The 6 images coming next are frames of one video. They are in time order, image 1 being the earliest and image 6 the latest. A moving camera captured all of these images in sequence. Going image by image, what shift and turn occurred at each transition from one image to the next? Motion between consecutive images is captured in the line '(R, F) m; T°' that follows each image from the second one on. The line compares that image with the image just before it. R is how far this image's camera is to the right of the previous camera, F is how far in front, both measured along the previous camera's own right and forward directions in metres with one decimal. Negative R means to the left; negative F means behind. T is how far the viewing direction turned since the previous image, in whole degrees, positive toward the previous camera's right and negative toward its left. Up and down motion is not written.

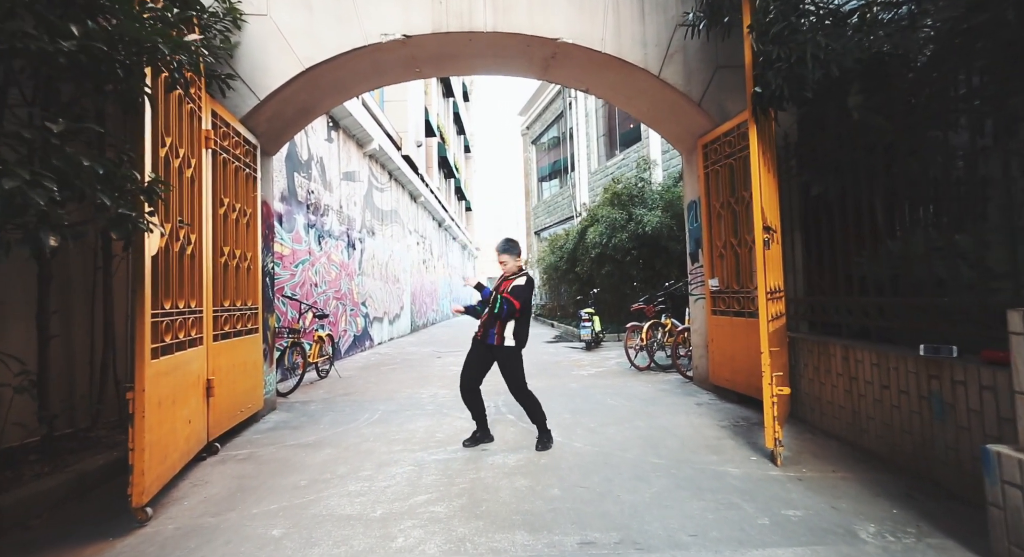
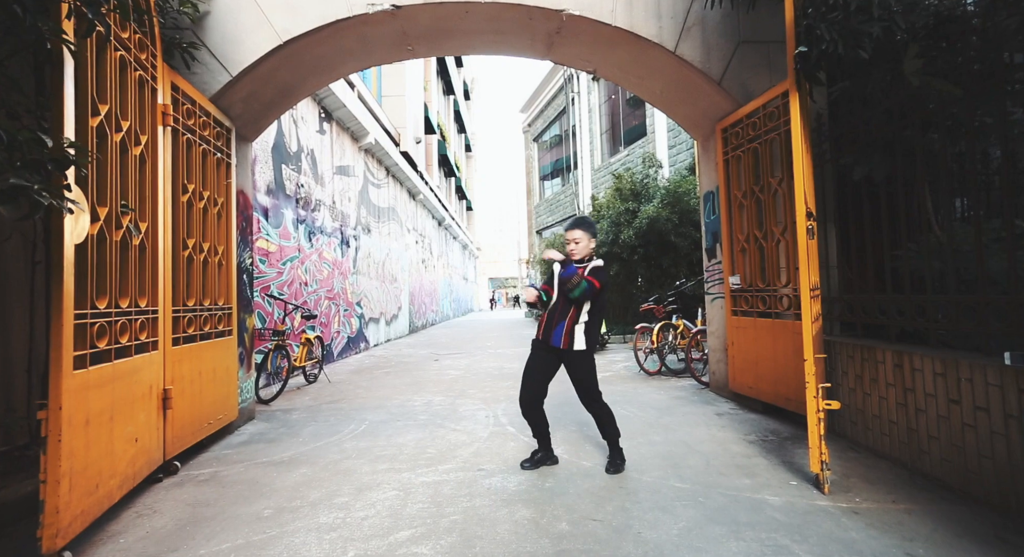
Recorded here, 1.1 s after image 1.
(0.0, +0.5) m; 0°
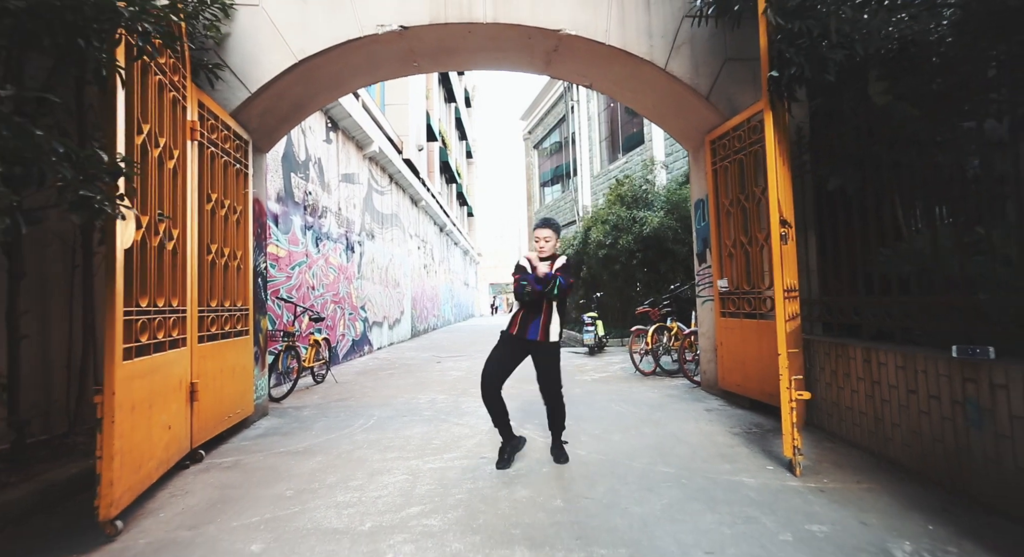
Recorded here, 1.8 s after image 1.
(0.0, -0.3) m; 0°
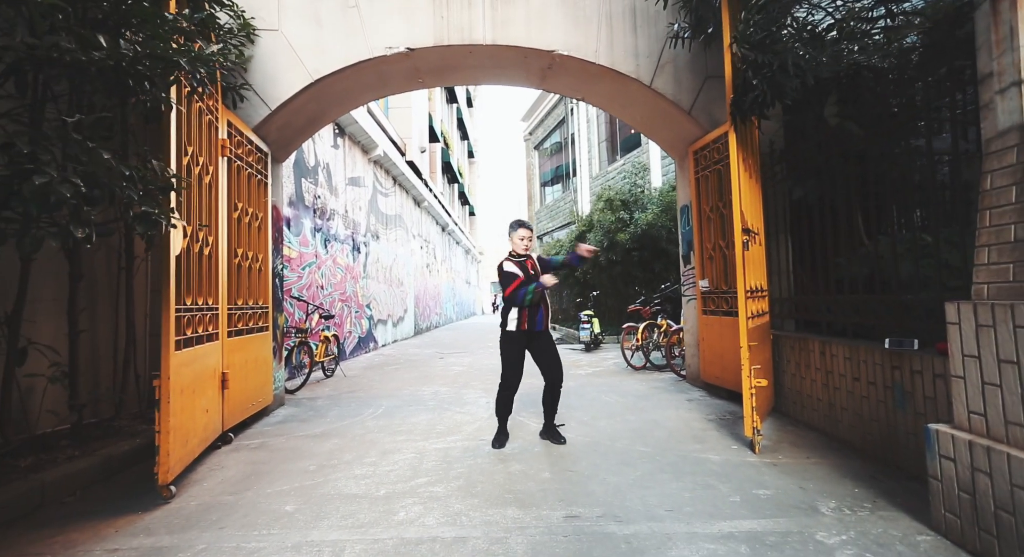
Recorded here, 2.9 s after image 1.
(+0.1, -0.4) m; 0°
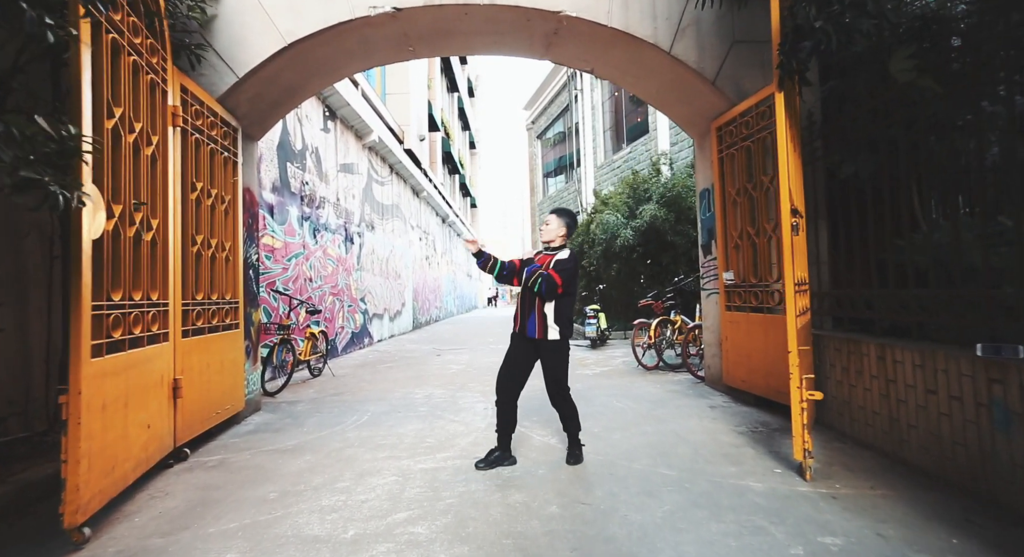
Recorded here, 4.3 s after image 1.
(0.0, +0.6) m; 0°
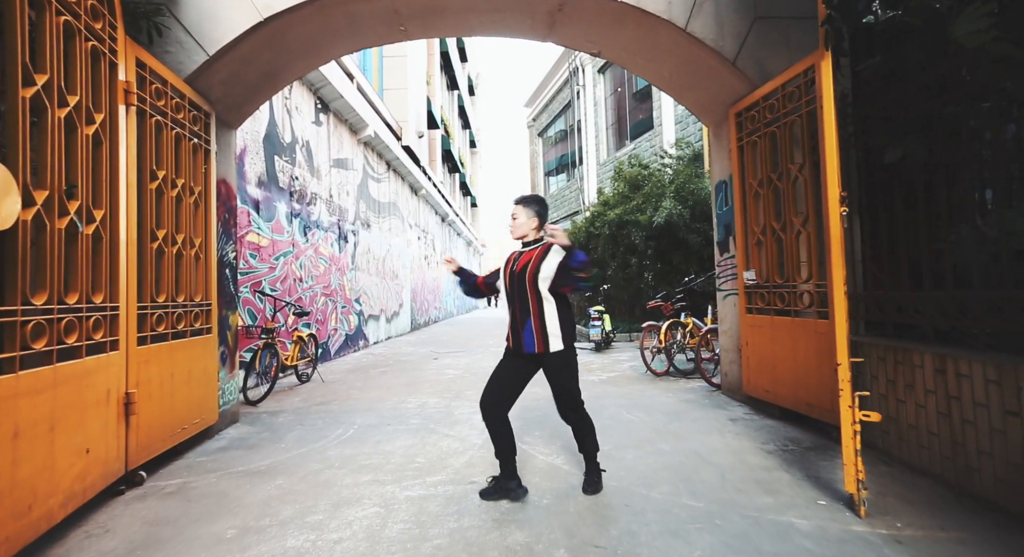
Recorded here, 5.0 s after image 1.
(0.0, +0.4) m; 0°
